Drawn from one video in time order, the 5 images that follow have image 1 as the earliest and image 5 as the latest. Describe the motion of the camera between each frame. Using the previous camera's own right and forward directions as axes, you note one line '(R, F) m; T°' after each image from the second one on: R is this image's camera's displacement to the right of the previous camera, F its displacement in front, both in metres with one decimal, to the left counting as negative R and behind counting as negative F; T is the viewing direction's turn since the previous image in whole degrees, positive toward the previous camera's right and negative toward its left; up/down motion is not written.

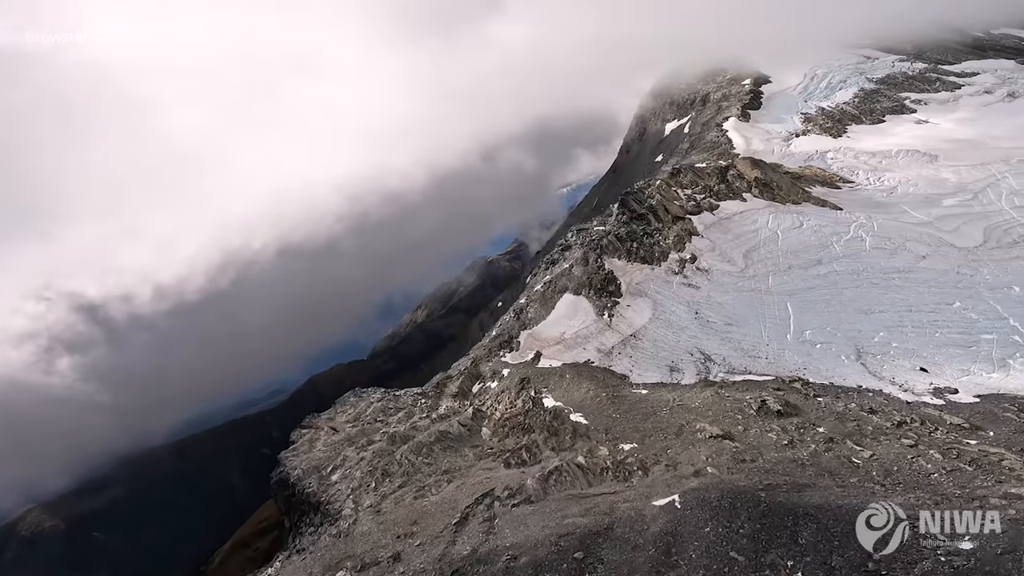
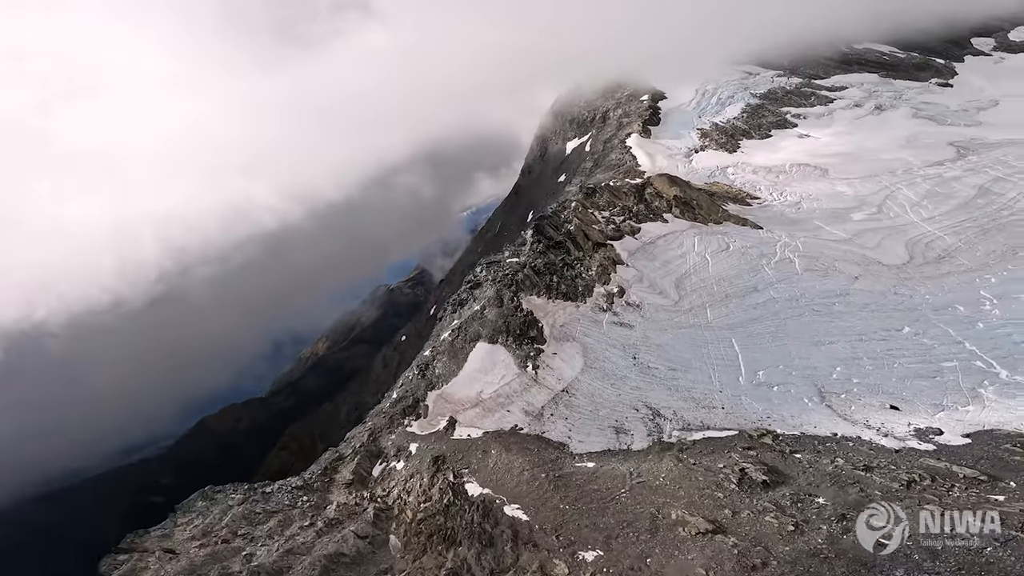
(-0.9, +6.3) m; +11°
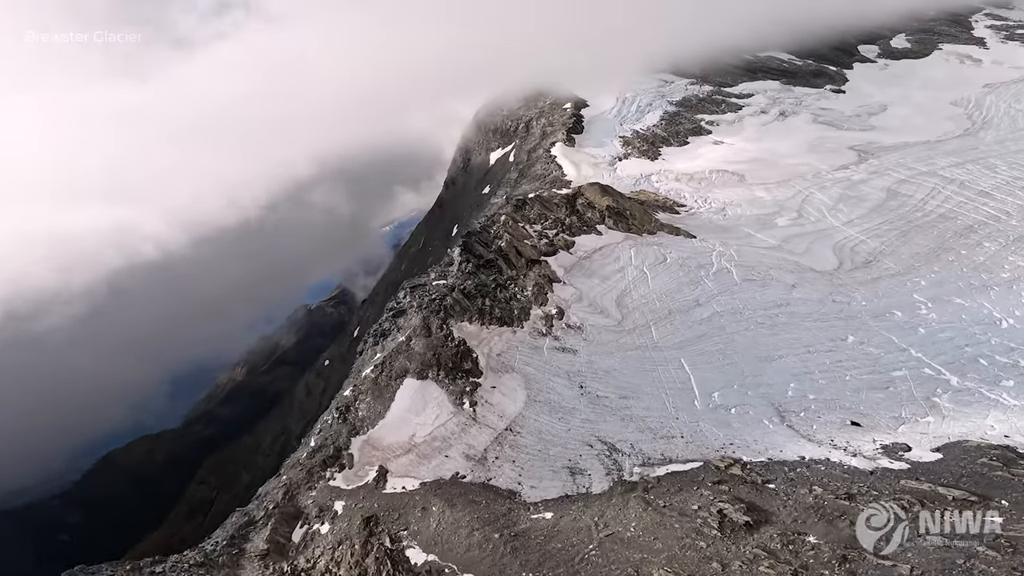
(-1.0, +3.1) m; +8°
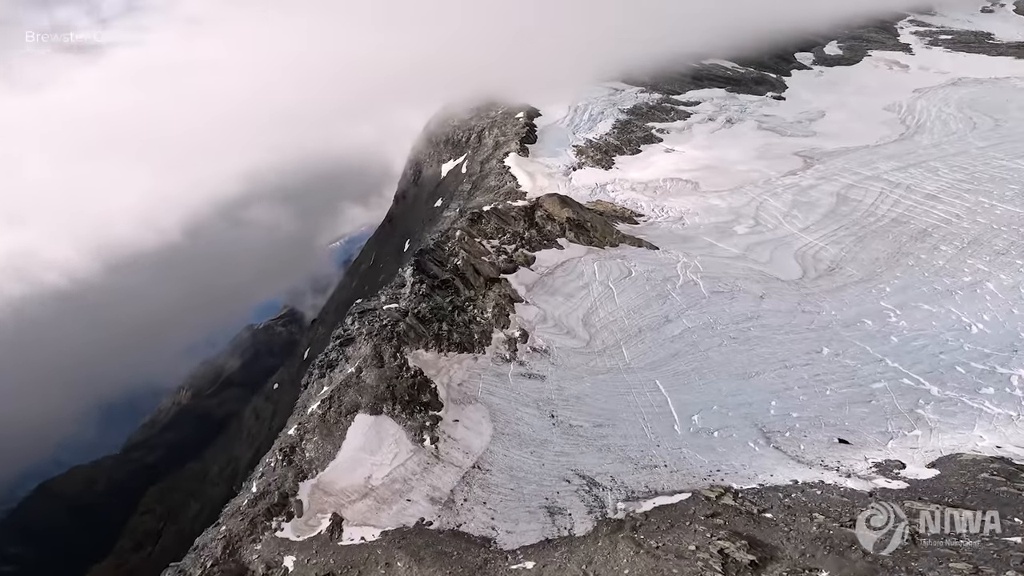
(-0.7, +2.1) m; +5°
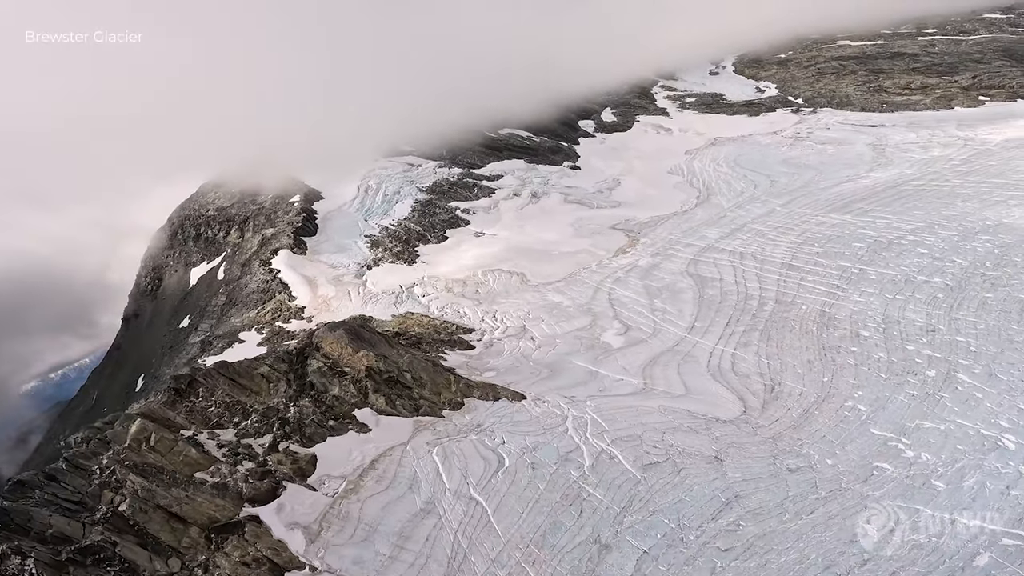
(+0.1, +14.0) m; +21°
